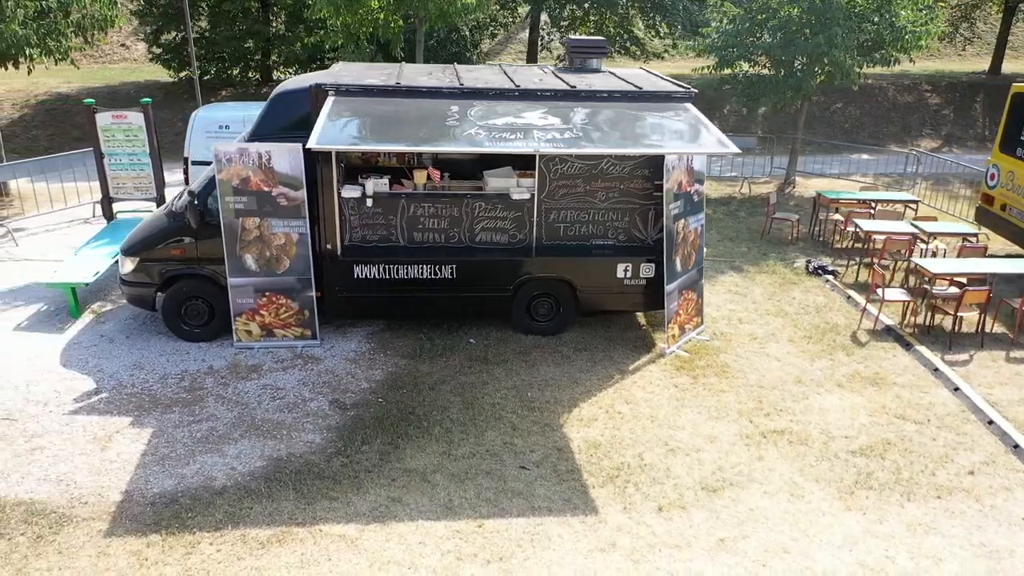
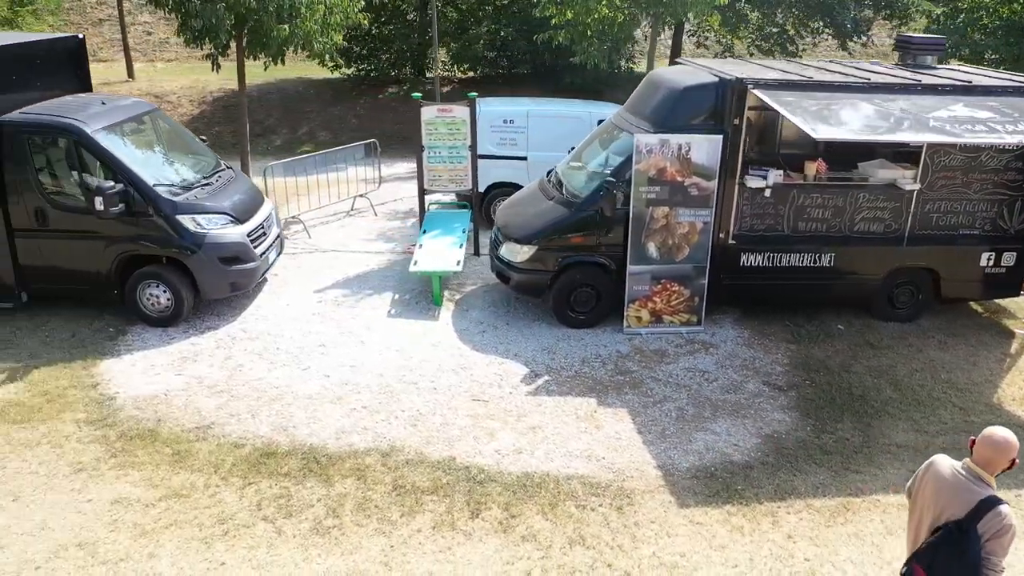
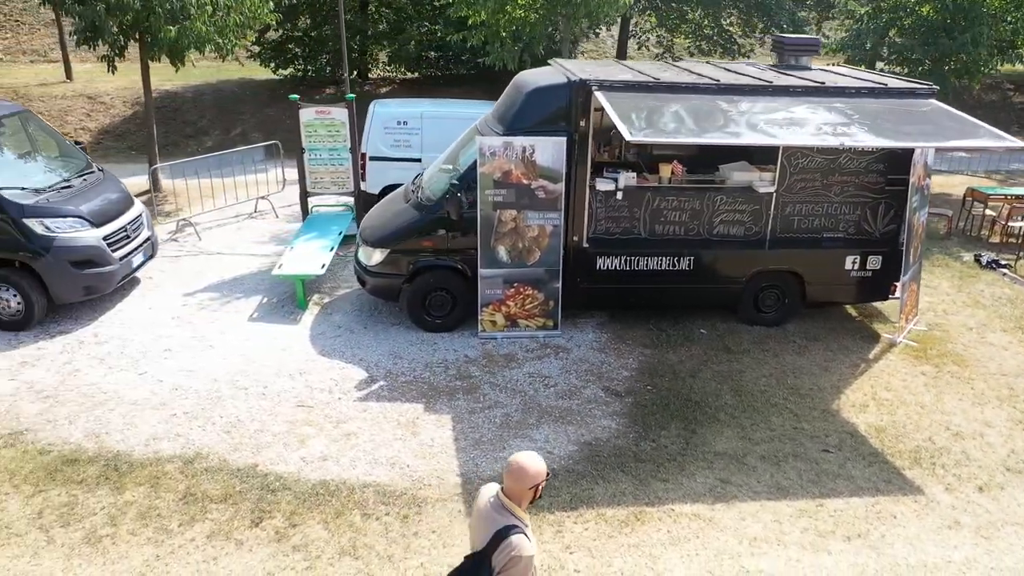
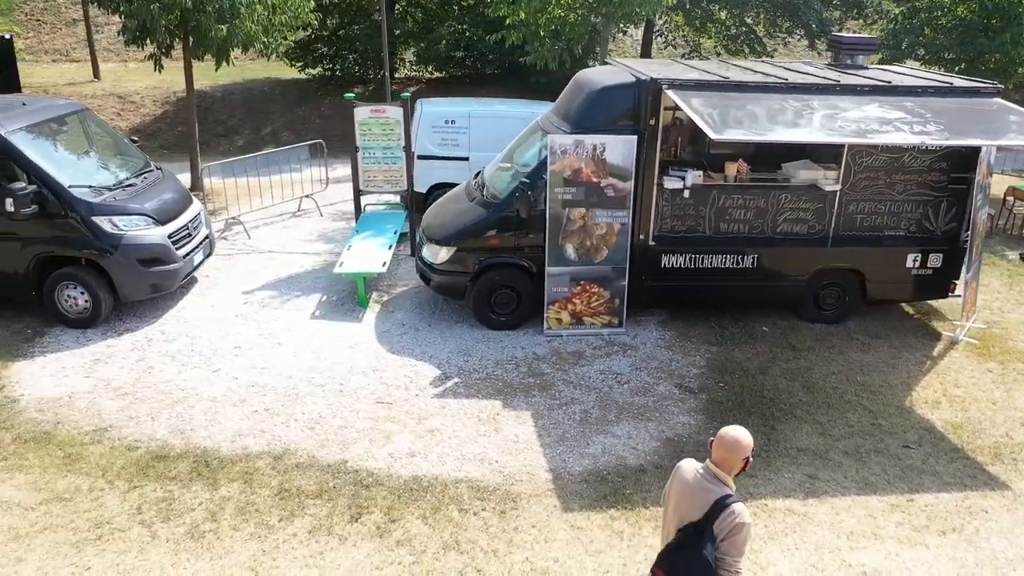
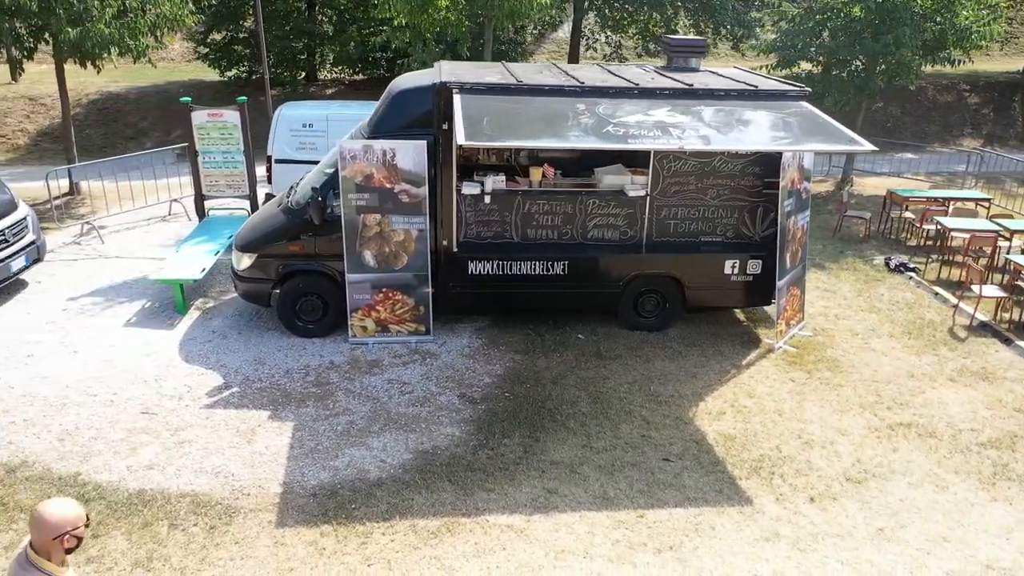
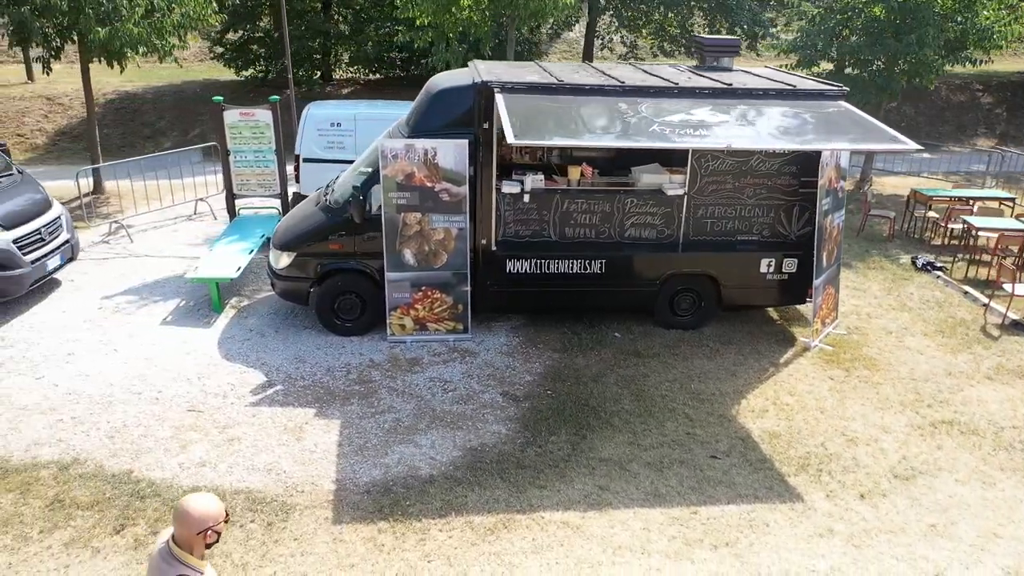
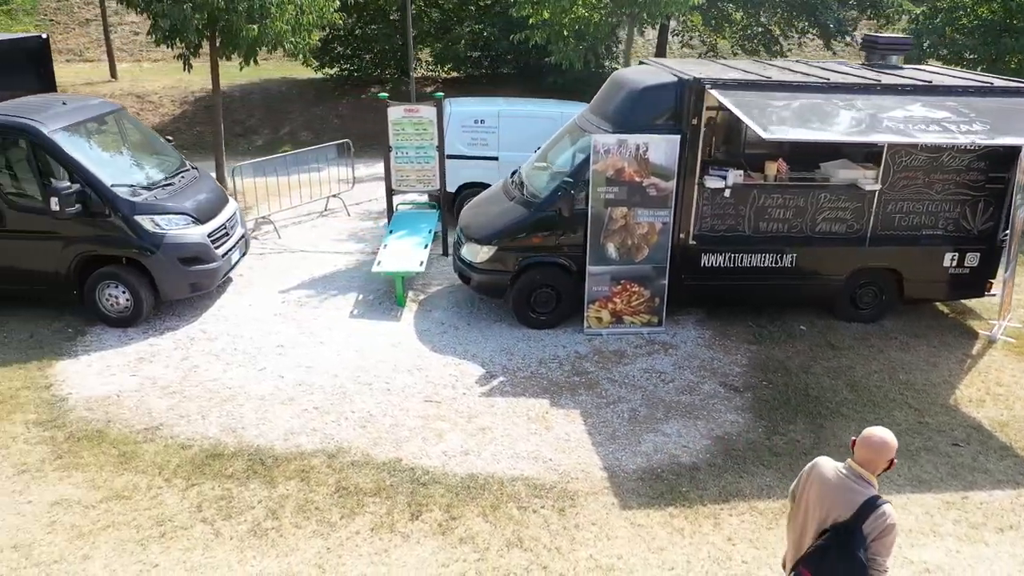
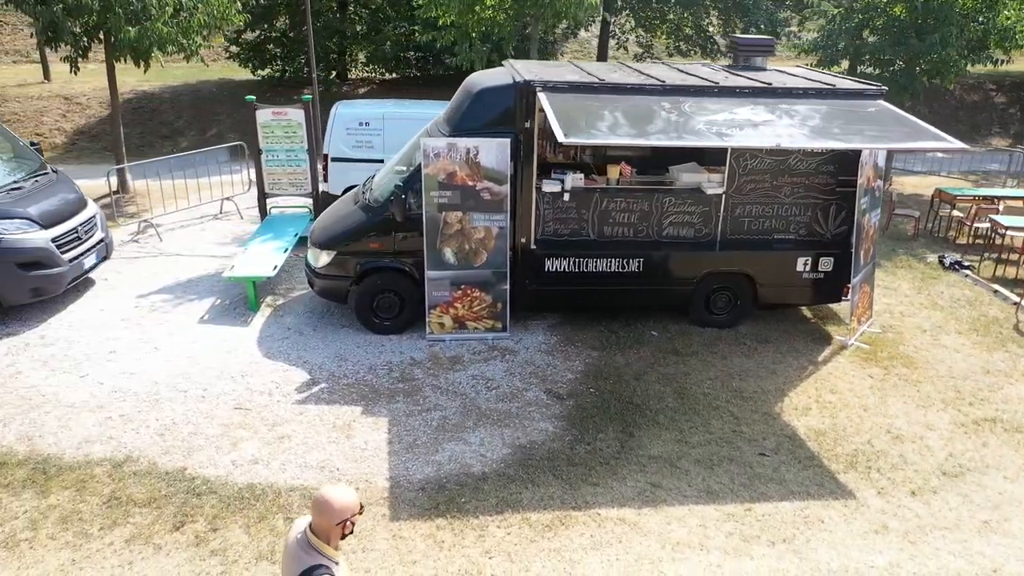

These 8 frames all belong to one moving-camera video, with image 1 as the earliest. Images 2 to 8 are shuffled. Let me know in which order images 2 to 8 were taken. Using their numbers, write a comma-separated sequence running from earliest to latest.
5, 6, 8, 3, 4, 7, 2
